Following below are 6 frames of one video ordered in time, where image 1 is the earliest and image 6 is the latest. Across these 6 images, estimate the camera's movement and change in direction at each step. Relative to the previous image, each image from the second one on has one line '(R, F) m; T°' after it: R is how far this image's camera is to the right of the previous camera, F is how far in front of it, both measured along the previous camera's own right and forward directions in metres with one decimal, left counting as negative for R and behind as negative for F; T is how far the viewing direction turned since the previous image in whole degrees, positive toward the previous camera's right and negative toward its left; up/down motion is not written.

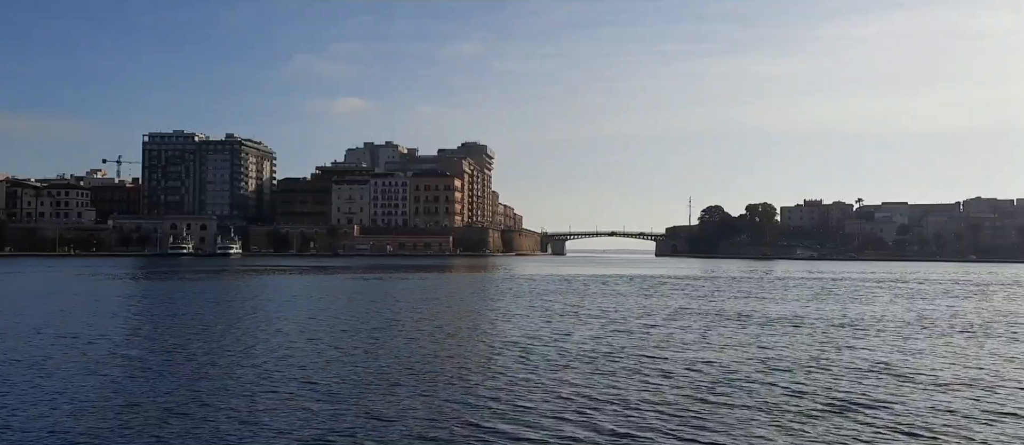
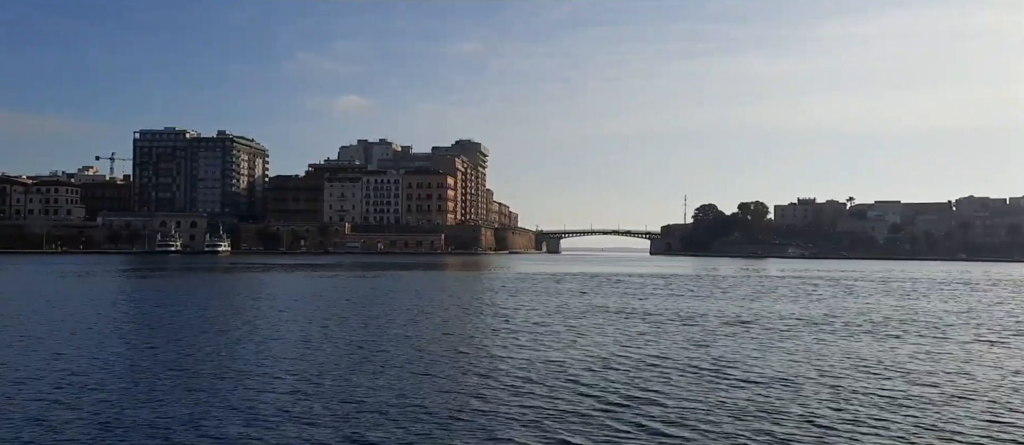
(+1.2, 0.0) m; 0°
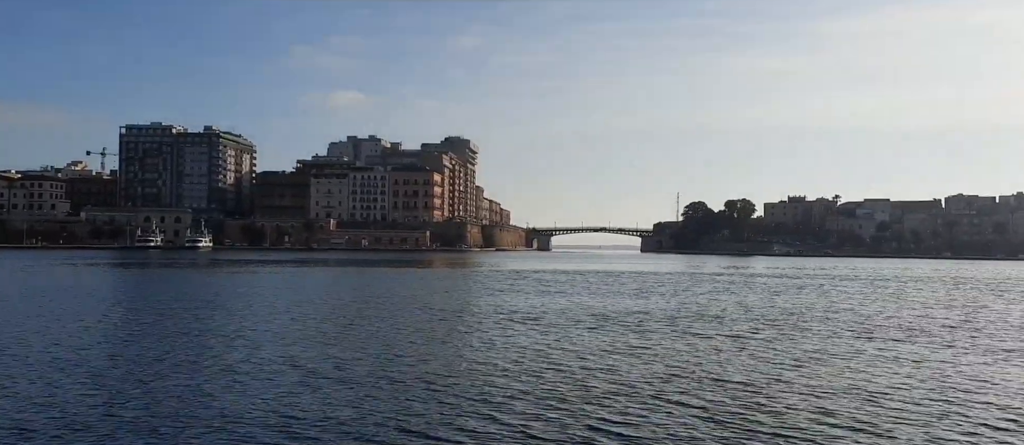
(+1.8, +0.1) m; 0°
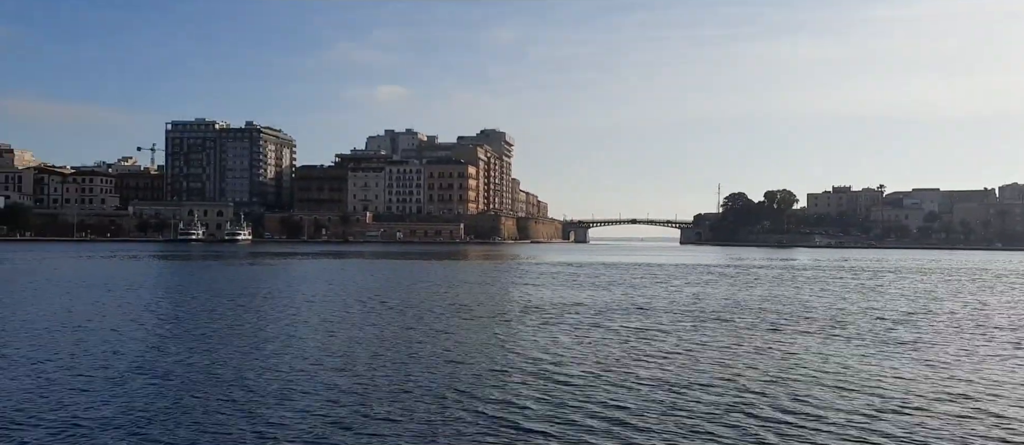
(+1.9, 0.0) m; -4°
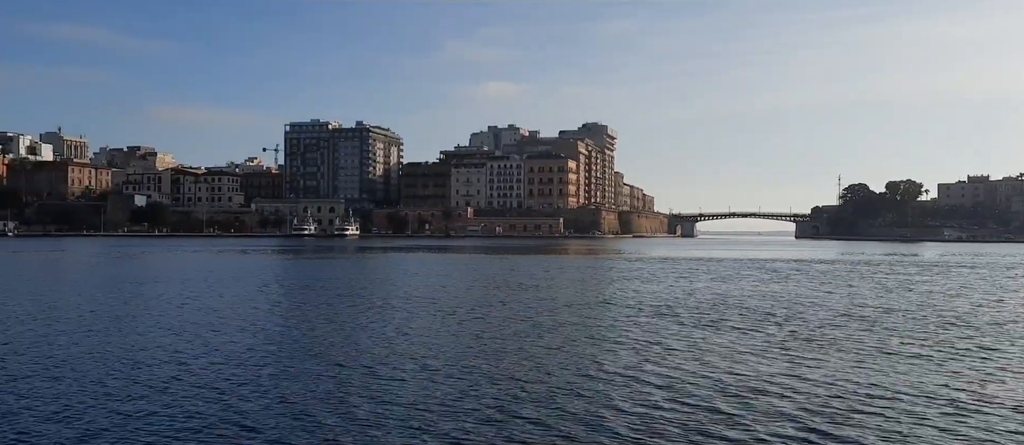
(+3.2, +0.5) m; -9°
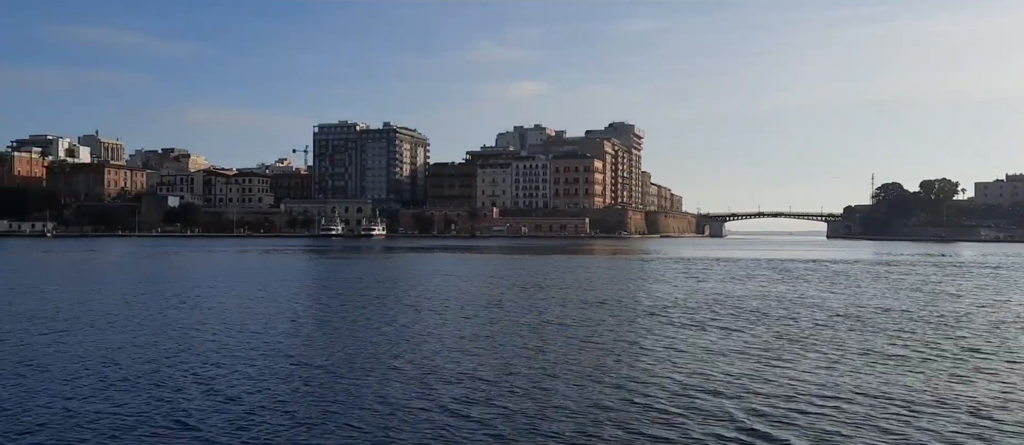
(+0.7, +0.2) m; -2°
